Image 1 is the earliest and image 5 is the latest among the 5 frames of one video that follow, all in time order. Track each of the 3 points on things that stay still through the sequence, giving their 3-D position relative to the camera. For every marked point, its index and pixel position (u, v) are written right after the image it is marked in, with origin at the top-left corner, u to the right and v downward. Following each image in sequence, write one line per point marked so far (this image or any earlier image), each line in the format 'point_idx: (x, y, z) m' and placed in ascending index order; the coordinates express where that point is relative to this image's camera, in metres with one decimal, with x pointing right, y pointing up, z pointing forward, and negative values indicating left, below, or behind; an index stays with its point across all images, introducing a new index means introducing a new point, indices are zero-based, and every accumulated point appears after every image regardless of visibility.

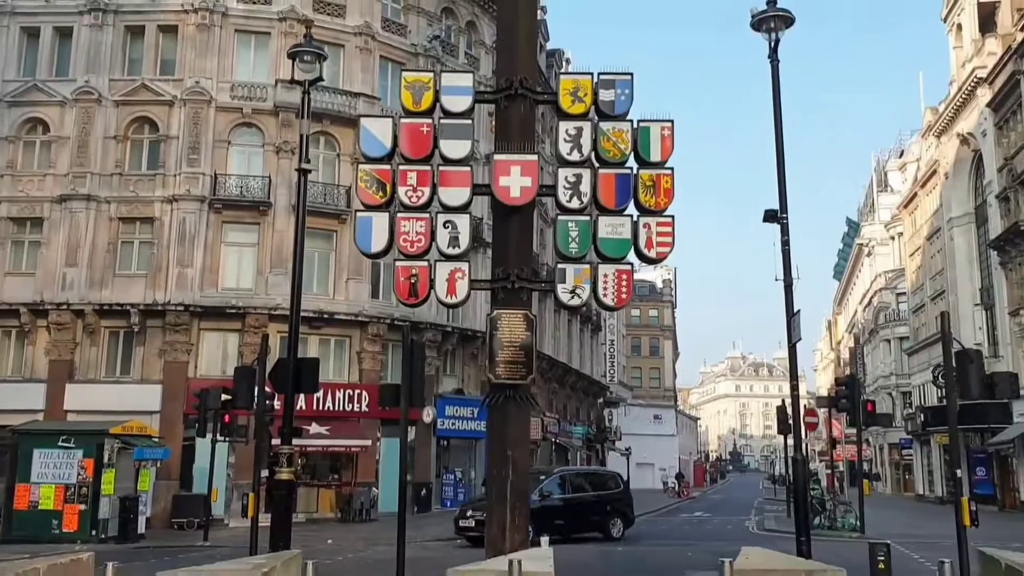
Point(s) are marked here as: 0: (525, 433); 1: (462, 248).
0: (+0.2, -1.6, +10.2) m
1: (-0.6, +0.4, +9.9) m
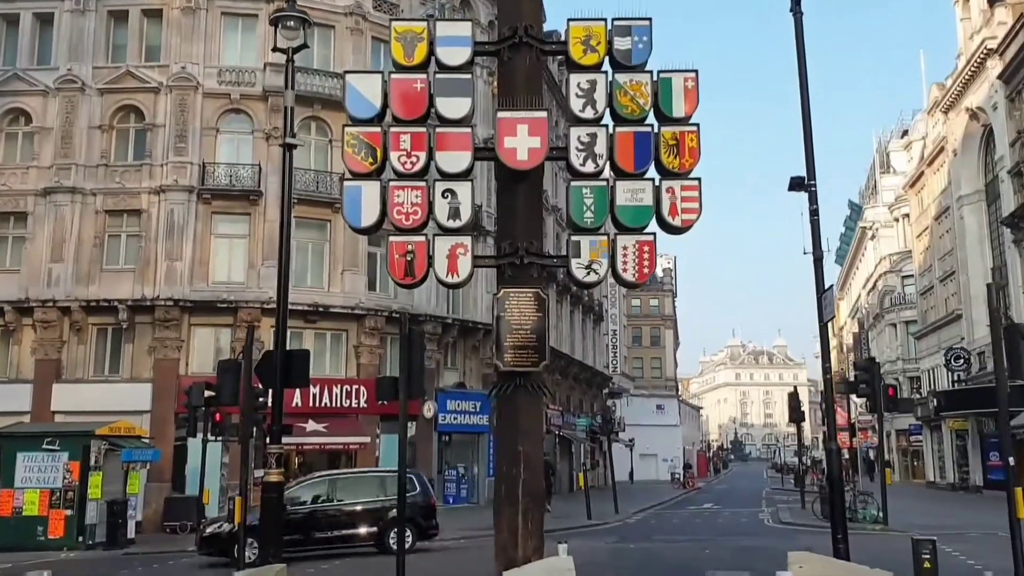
0: (+0.3, -1.4, +9.2) m
1: (-0.5, +0.7, +8.8) m
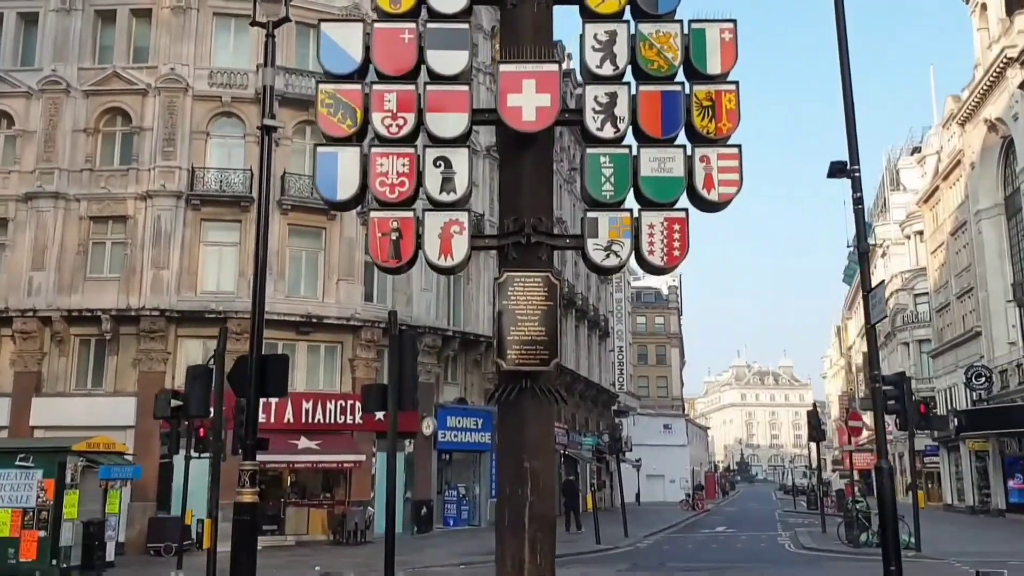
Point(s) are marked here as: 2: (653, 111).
0: (+0.3, -1.3, +7.8) m
1: (-0.5, +0.8, +7.4) m
2: (+1.2, +1.5, +7.6) m
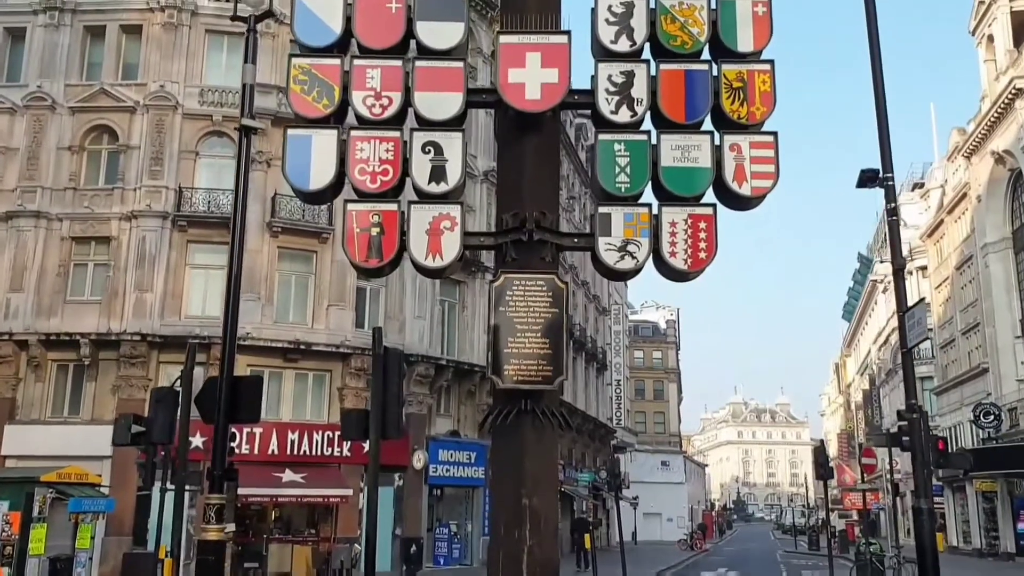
0: (+0.3, -1.3, +6.7) m
1: (-0.5, +0.7, +6.4) m
2: (+1.2, +1.4, +6.6) m
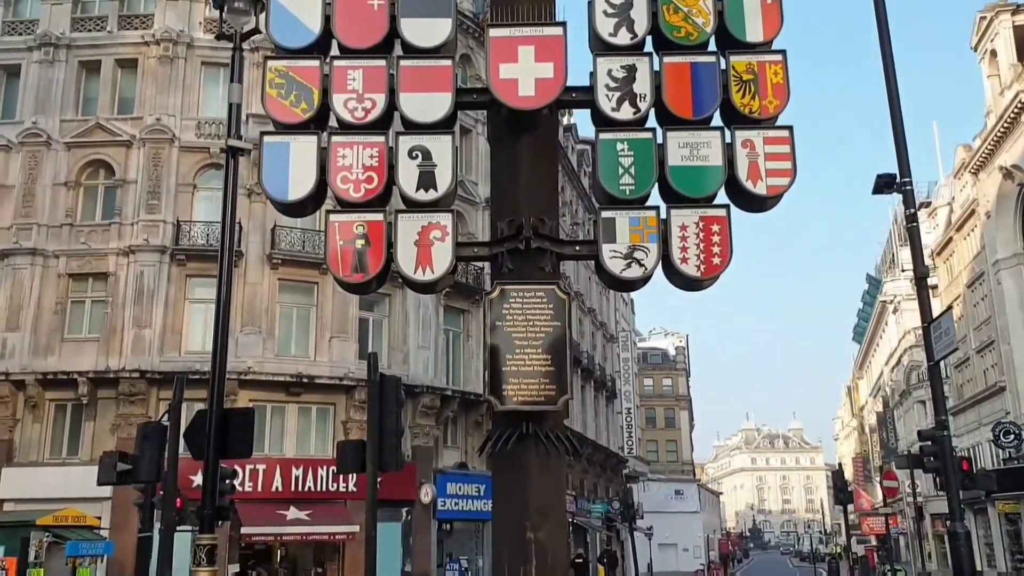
0: (+0.3, -1.4, +6.1) m
1: (-0.5, +0.6, +5.9) m
2: (+1.1, +1.3, +6.1) m
